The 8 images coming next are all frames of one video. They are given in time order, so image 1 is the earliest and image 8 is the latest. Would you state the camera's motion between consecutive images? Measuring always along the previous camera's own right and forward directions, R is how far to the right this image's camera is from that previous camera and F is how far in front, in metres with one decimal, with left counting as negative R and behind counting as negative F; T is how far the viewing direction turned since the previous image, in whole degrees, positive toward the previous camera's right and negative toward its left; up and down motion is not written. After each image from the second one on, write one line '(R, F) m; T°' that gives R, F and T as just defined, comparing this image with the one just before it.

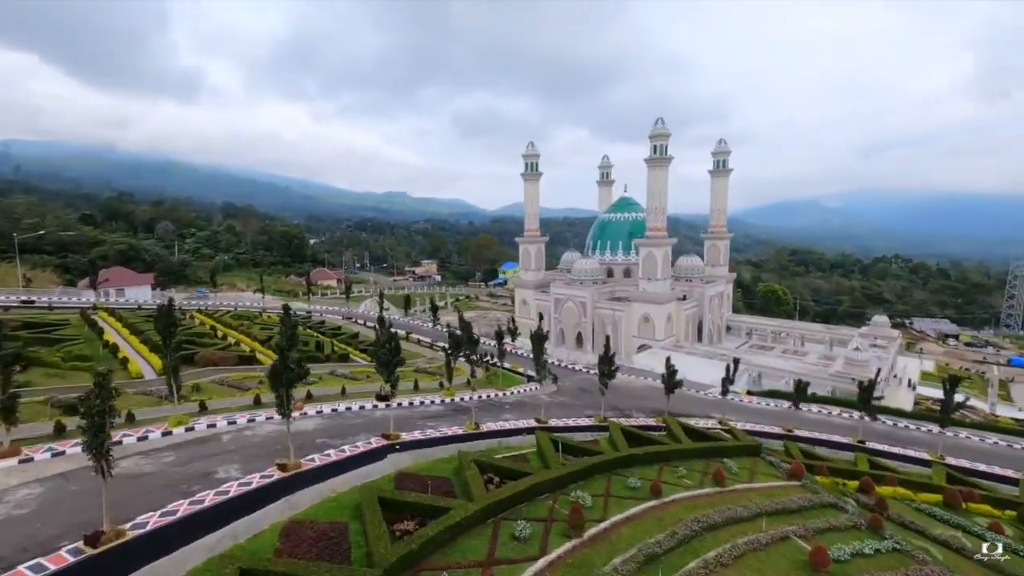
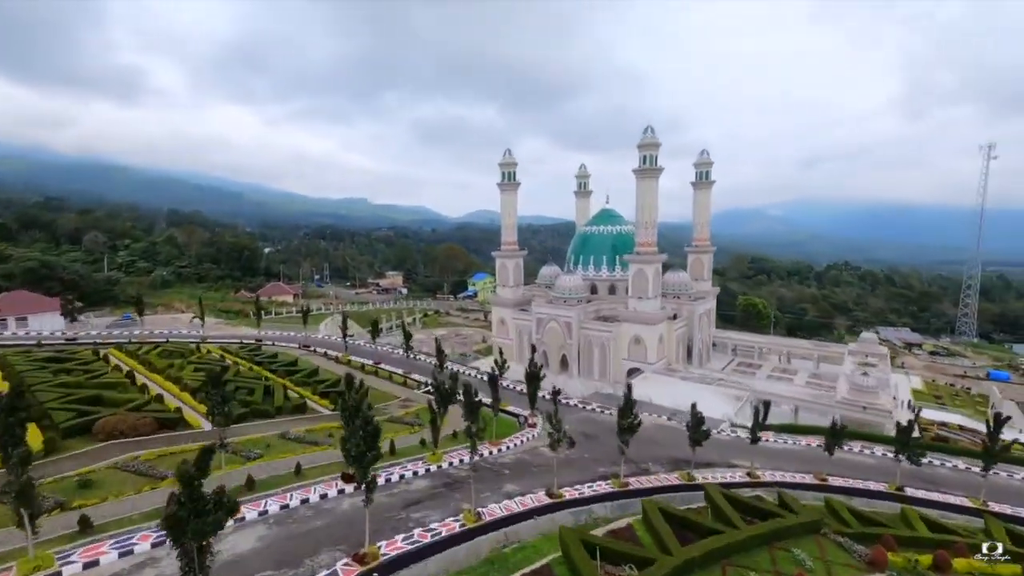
(-1.2, +3.5) m; +5°
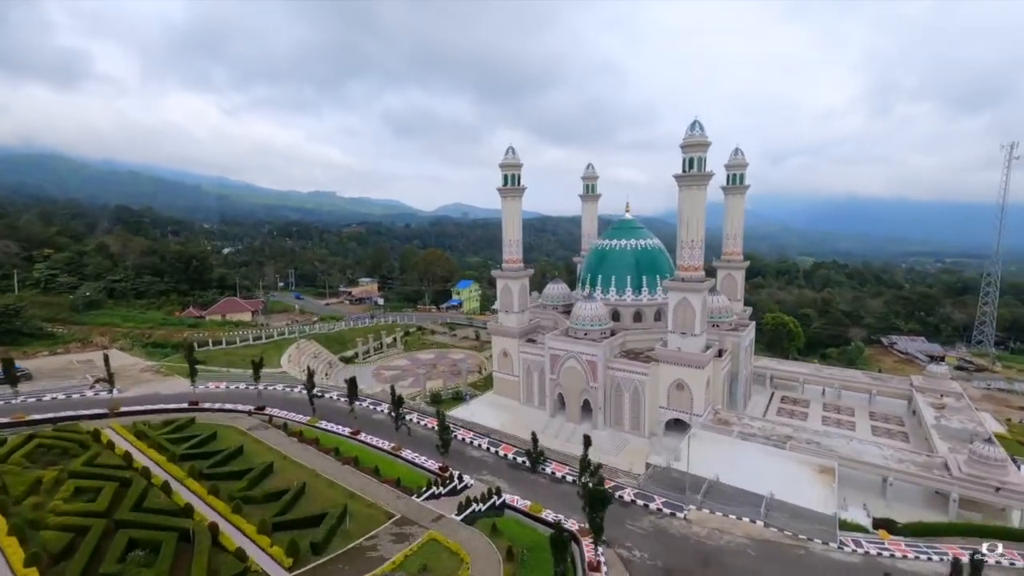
(-2.4, +7.2) m; +3°
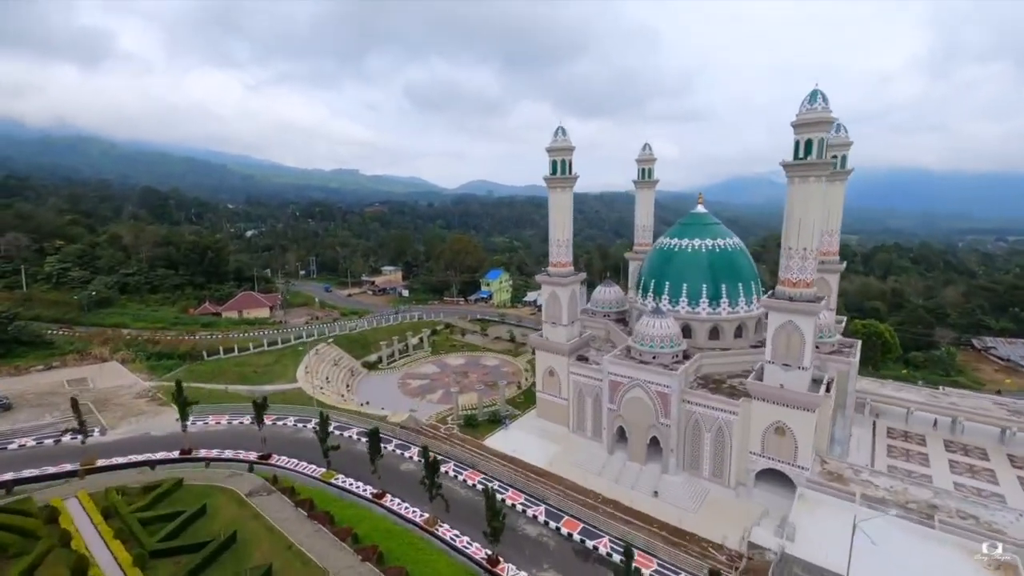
(-1.7, +5.4) m; -3°
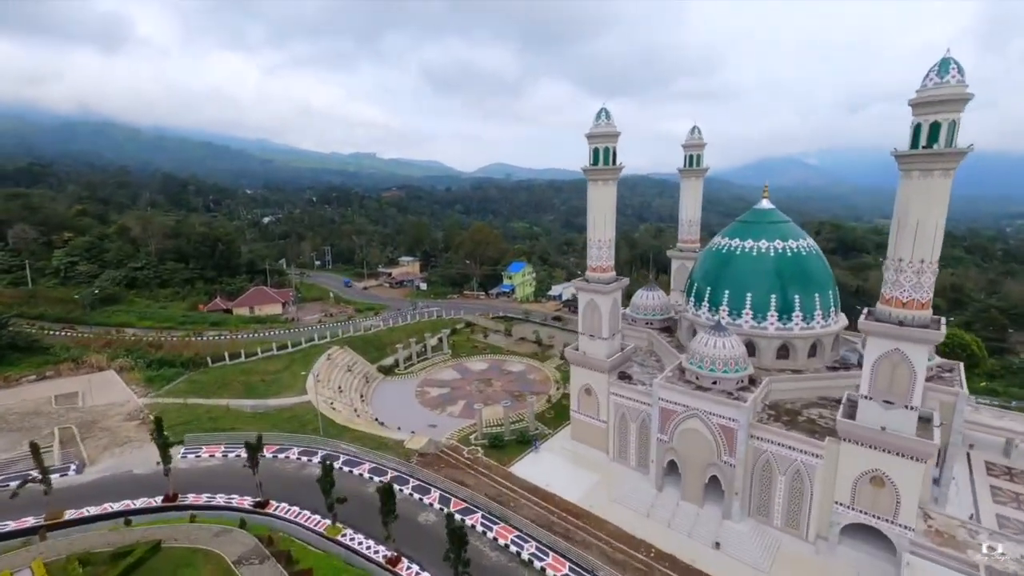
(-0.9, +3.7) m; -2°
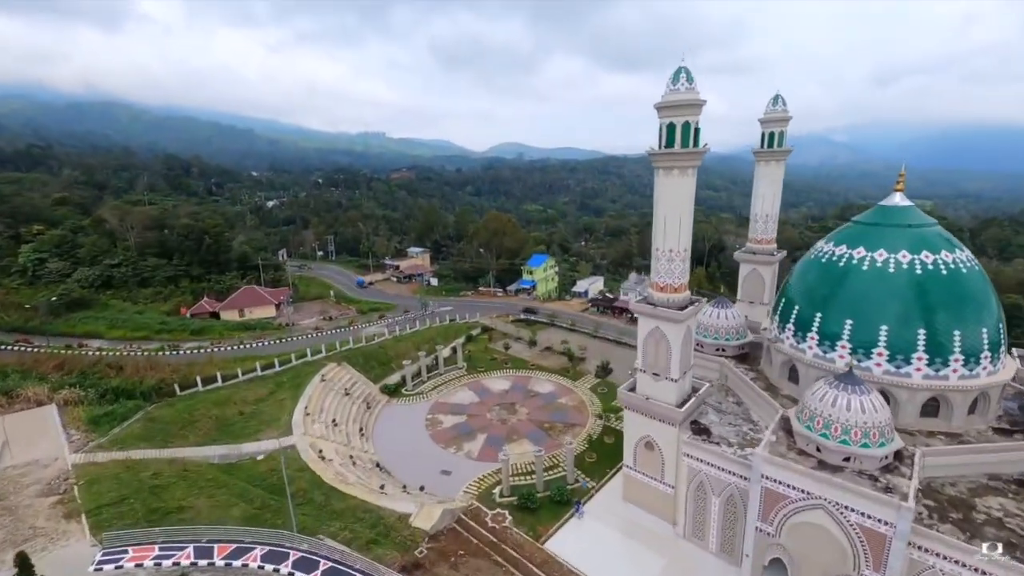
(-1.2, +6.5) m; -1°
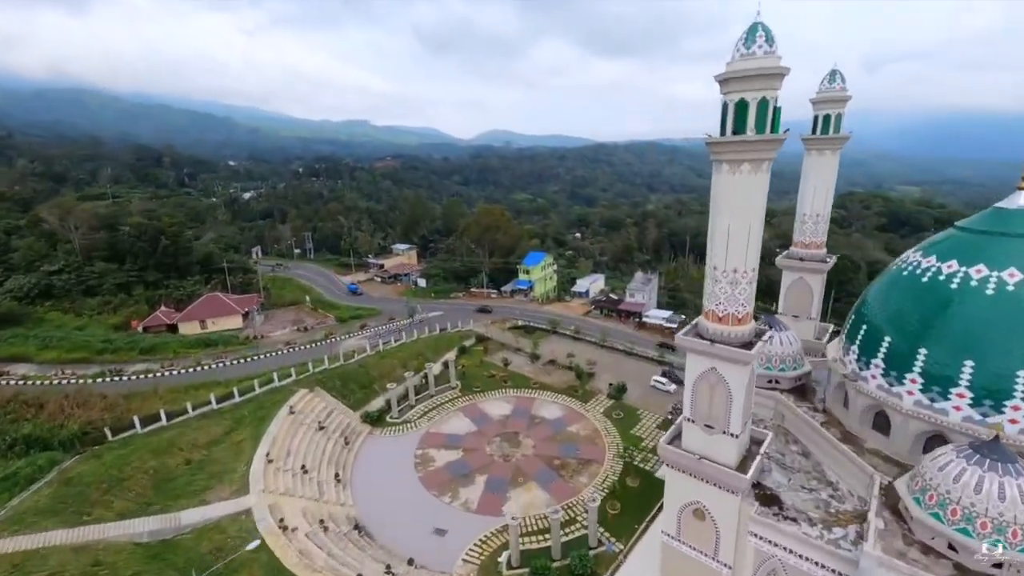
(-0.8, +4.7) m; +1°
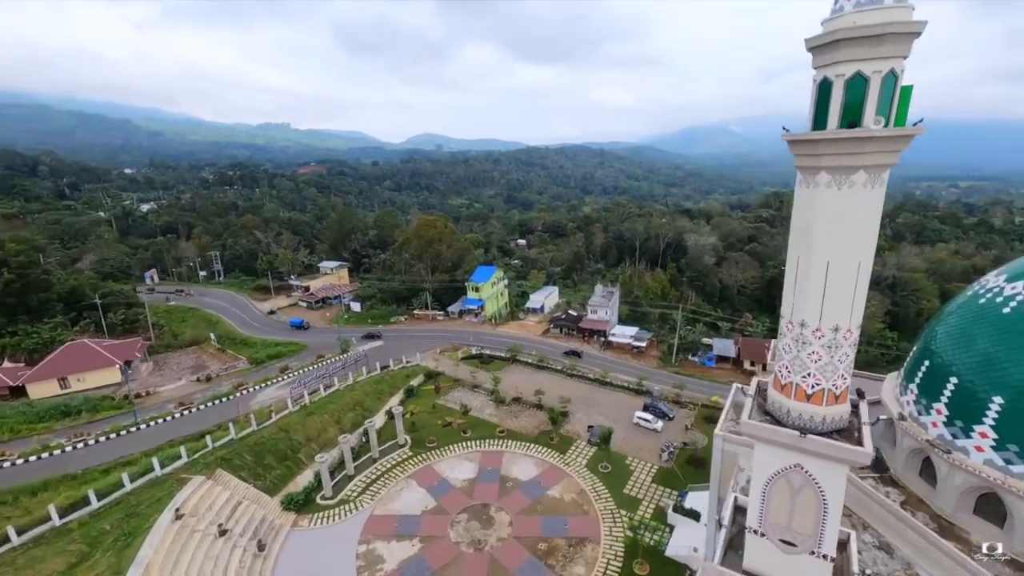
(-1.0, +5.5) m; +8°
